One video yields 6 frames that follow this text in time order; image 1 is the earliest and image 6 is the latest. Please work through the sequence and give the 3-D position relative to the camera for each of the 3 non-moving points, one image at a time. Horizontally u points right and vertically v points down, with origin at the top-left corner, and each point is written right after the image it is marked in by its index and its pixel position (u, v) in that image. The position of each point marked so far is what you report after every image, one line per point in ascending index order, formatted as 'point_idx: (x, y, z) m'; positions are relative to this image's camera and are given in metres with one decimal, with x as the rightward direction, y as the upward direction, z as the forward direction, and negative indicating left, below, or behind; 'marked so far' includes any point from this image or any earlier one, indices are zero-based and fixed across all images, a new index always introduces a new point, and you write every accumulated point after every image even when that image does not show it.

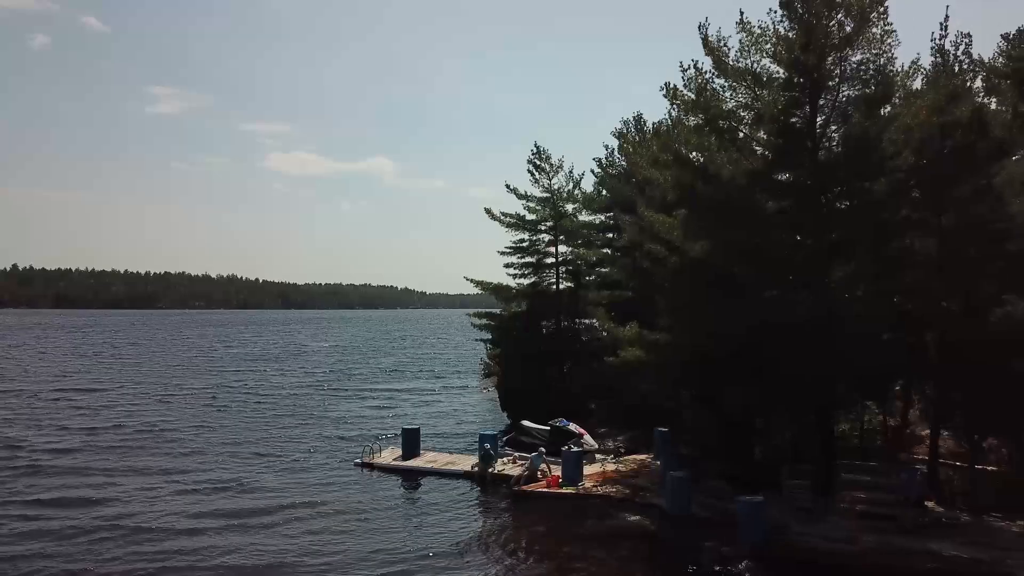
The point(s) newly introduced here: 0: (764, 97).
0: (+6.3, +4.8, +19.0) m
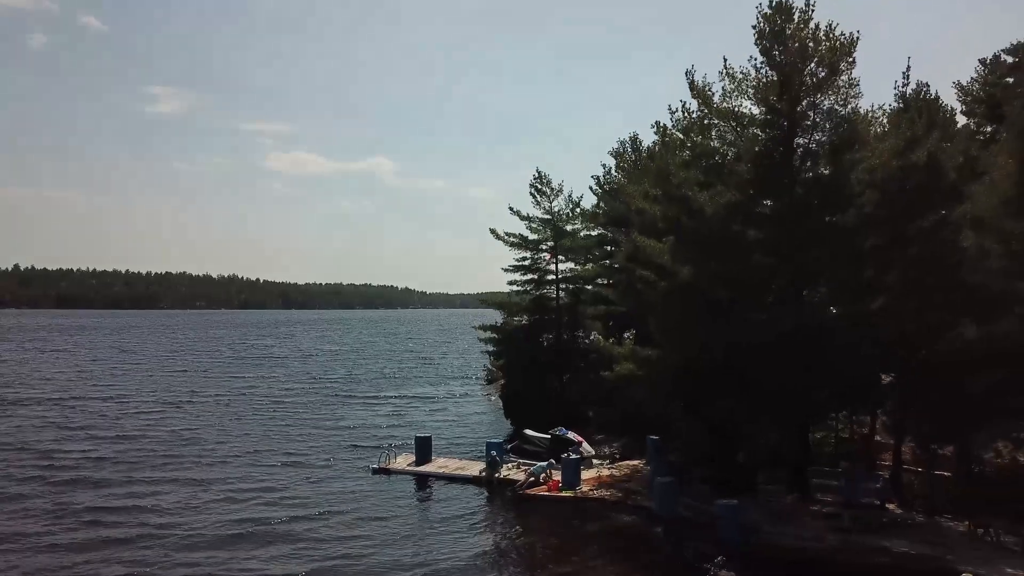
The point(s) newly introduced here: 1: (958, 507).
0: (+6.4, +4.2, +20.9) m
1: (+10.5, -5.2, +17.9) m
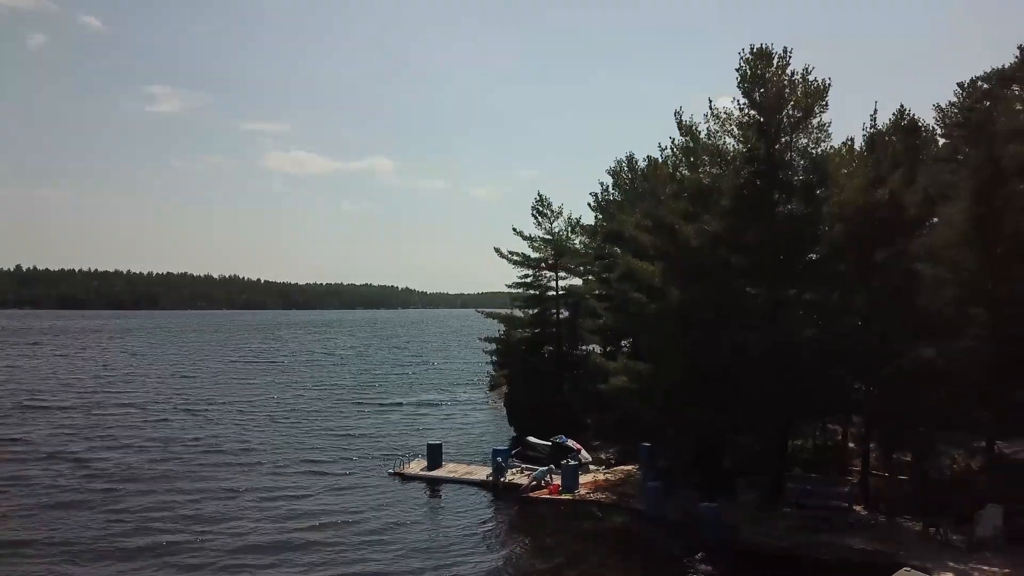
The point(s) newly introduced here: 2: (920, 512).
0: (+6.6, +3.5, +22.9) m
1: (+10.6, -5.8, +19.9) m
2: (+10.7, -5.9, +19.8) m
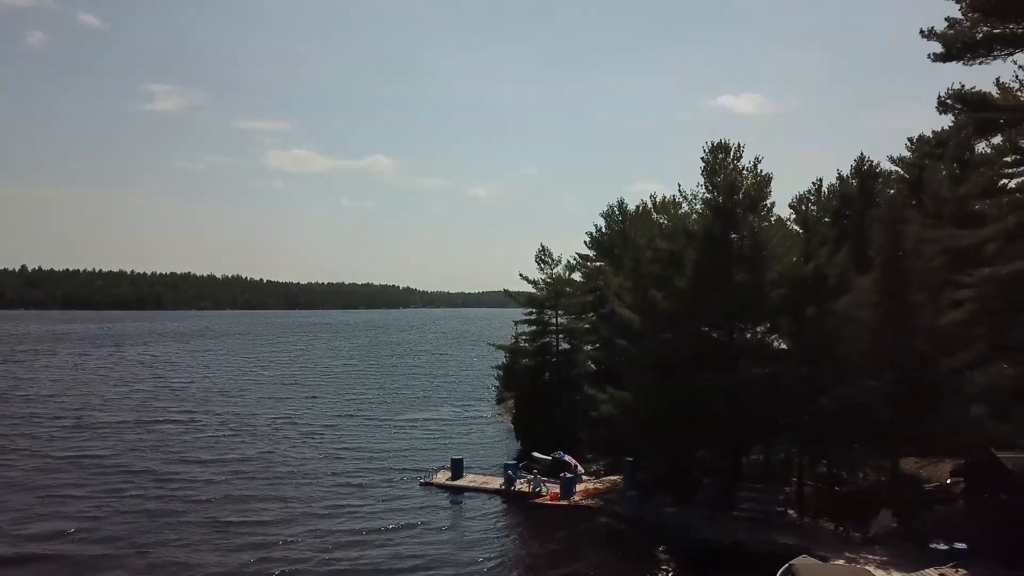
0: (+6.9, +1.7, +28.7) m
1: (+10.9, -7.7, +25.7) m
2: (+11.0, -7.7, +25.6) m
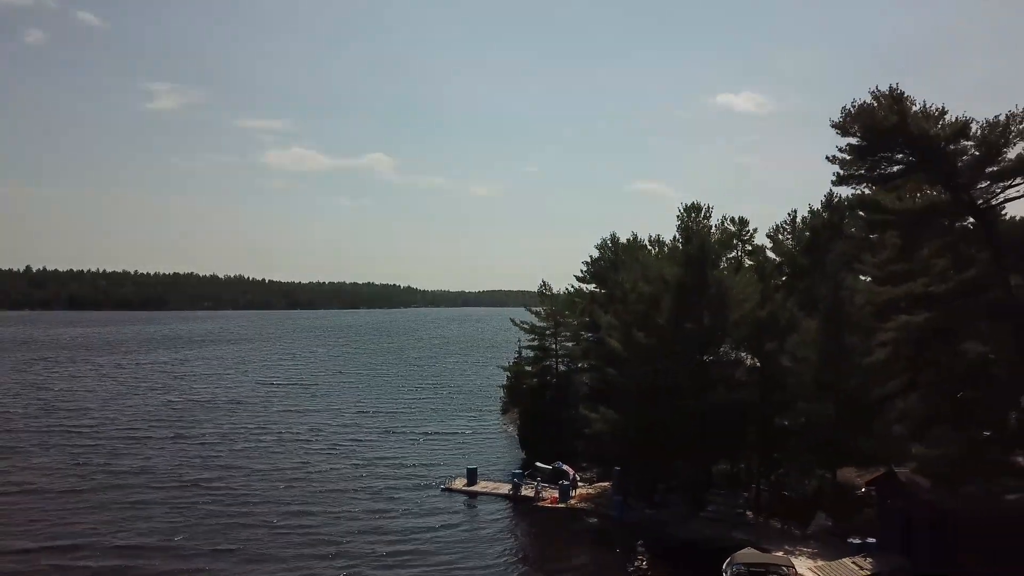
0: (+7.2, 0.0, +34.2) m
1: (+11.2, -9.4, +31.3) m
2: (+11.3, -9.4, +31.2) m
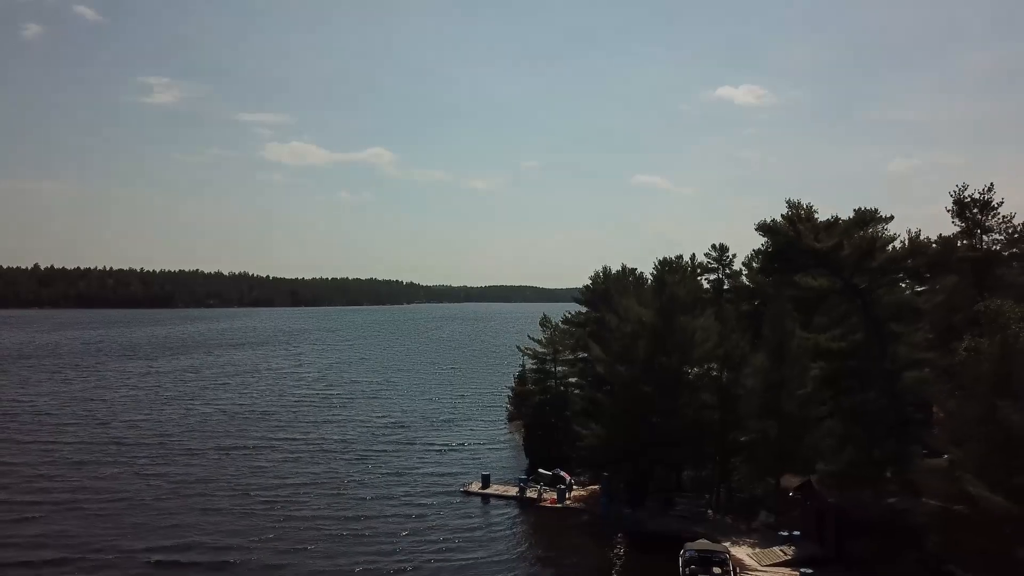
0: (+7.5, -2.2, +42.0) m
1: (+11.6, -11.6, +39.1) m
2: (+11.7, -11.7, +39.0) m
